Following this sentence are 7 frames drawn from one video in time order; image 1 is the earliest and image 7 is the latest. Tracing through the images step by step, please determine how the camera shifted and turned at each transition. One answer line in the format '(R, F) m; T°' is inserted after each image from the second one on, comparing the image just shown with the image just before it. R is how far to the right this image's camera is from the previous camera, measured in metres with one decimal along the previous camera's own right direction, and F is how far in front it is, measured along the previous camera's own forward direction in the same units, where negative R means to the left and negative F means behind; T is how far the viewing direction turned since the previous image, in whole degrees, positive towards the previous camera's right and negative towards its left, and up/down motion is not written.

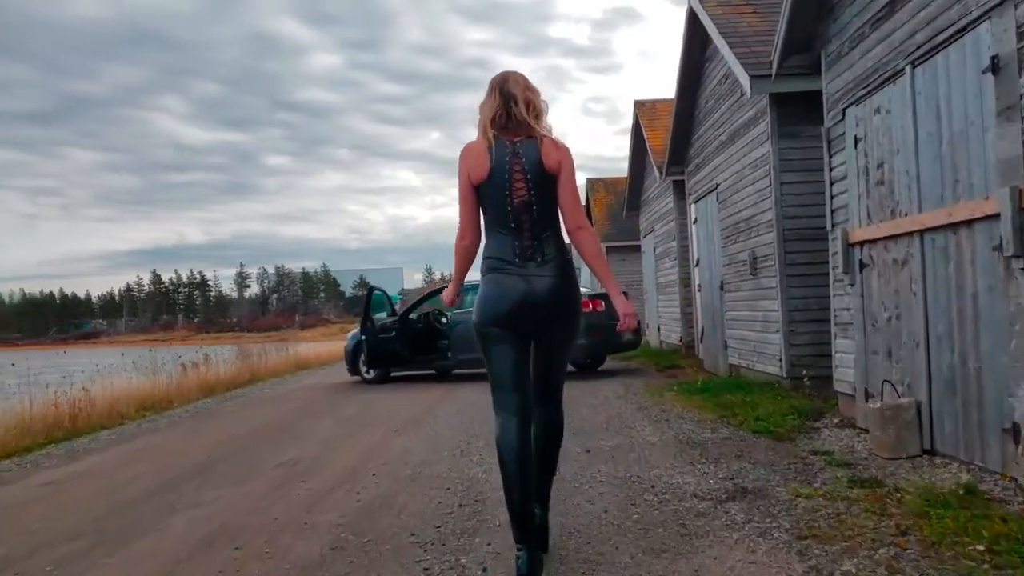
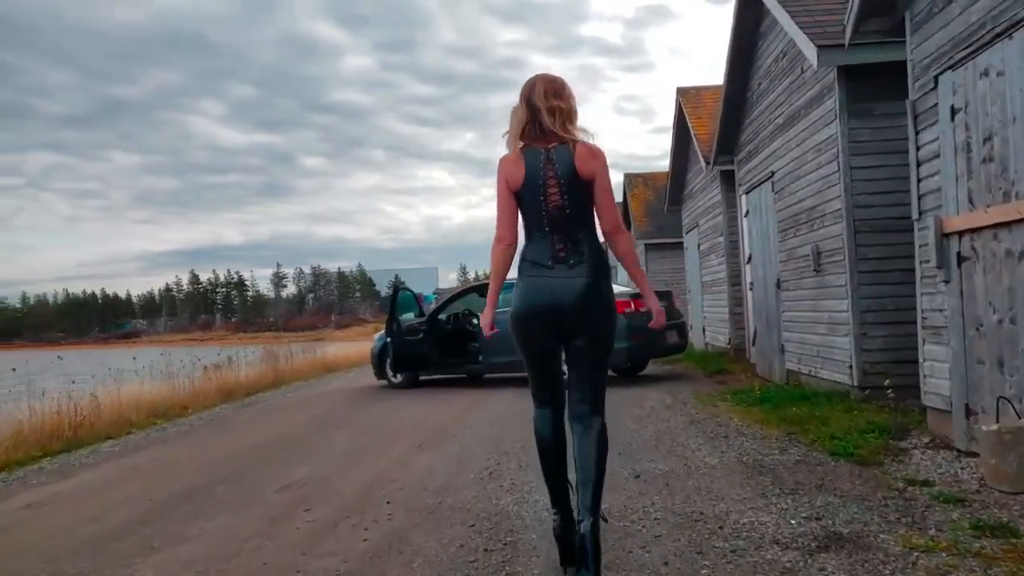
(0.0, +0.9) m; -2°
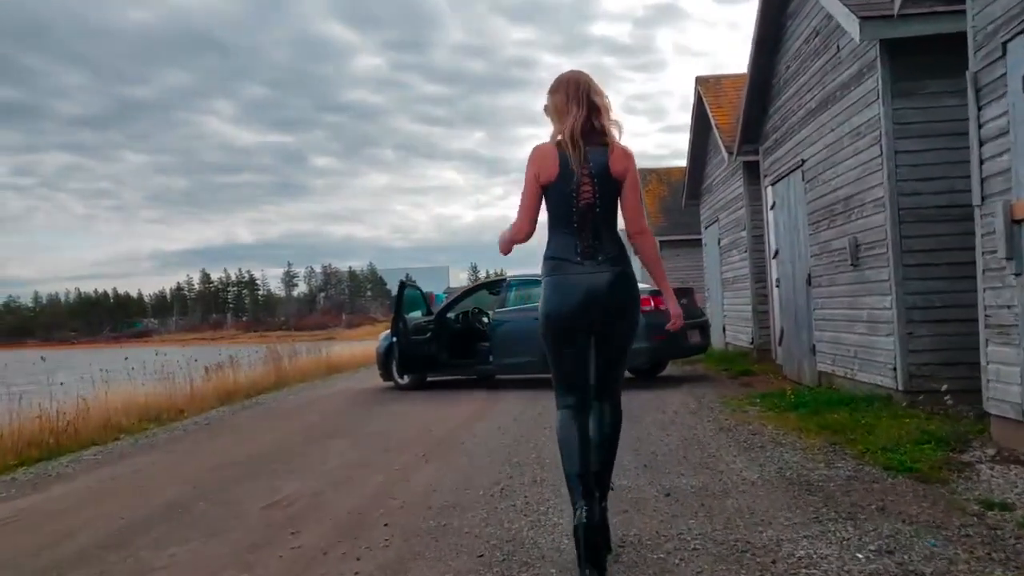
(0.0, +0.6) m; -1°
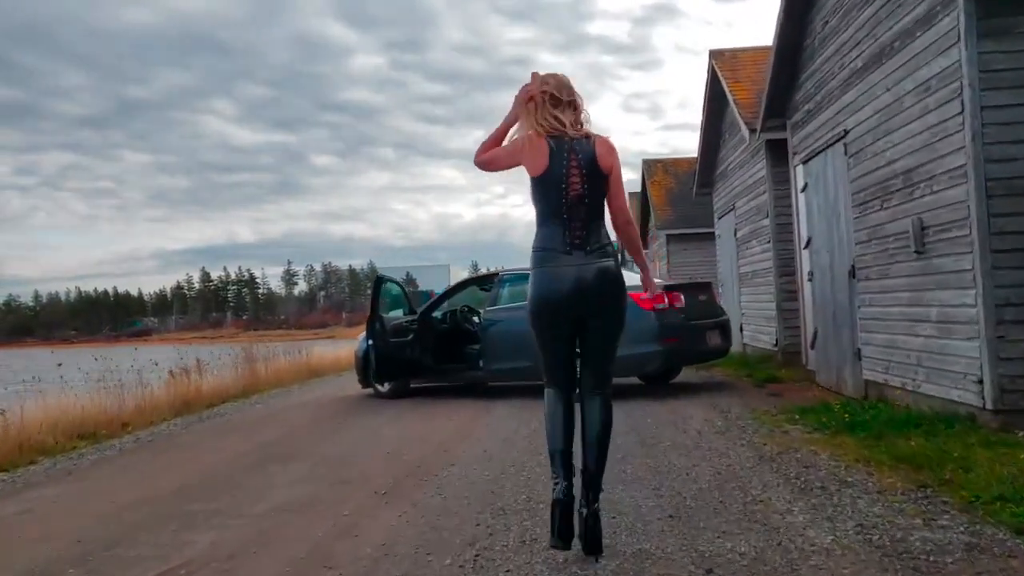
(+0.1, +1.5) m; 0°
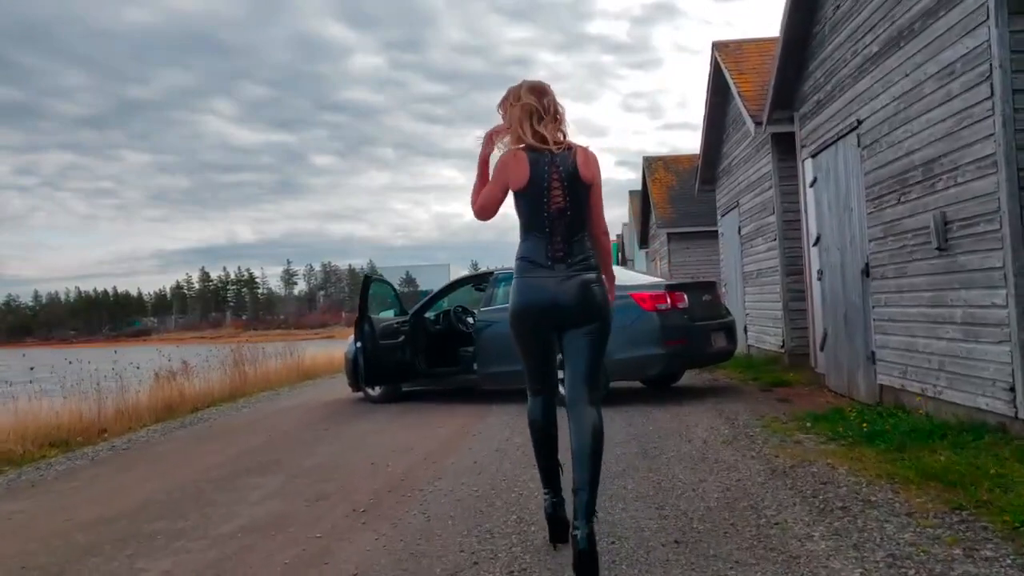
(+0.1, +0.5) m; 0°
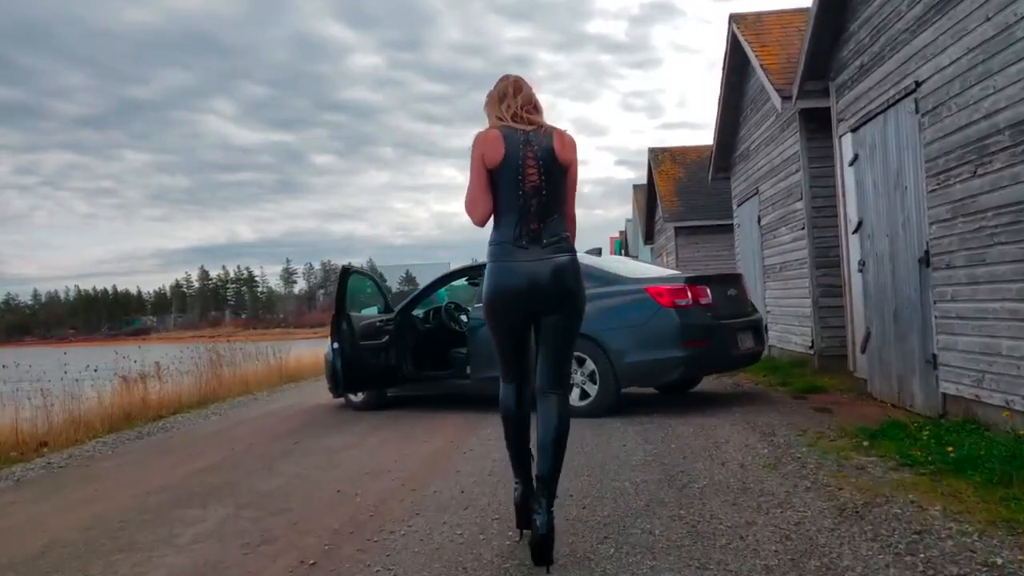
(0.0, +1.2) m; 0°
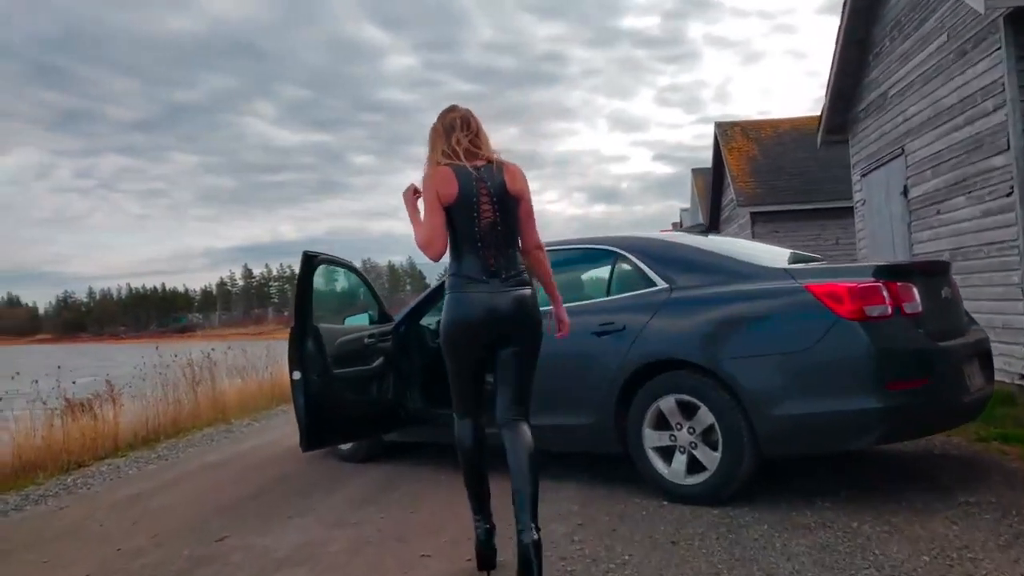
(-0.1, +3.3) m; -3°
